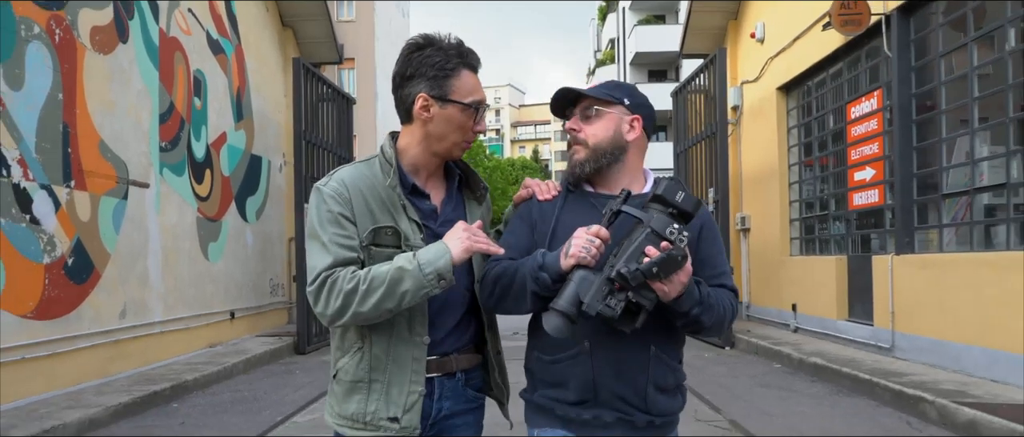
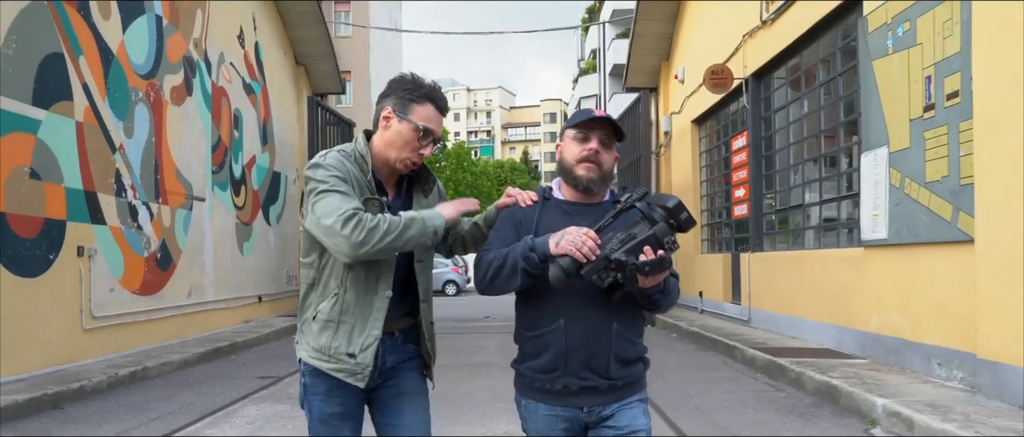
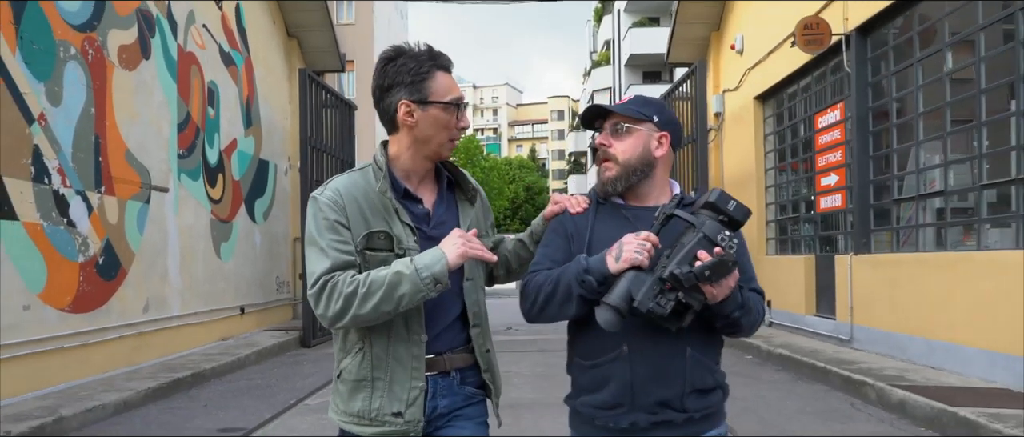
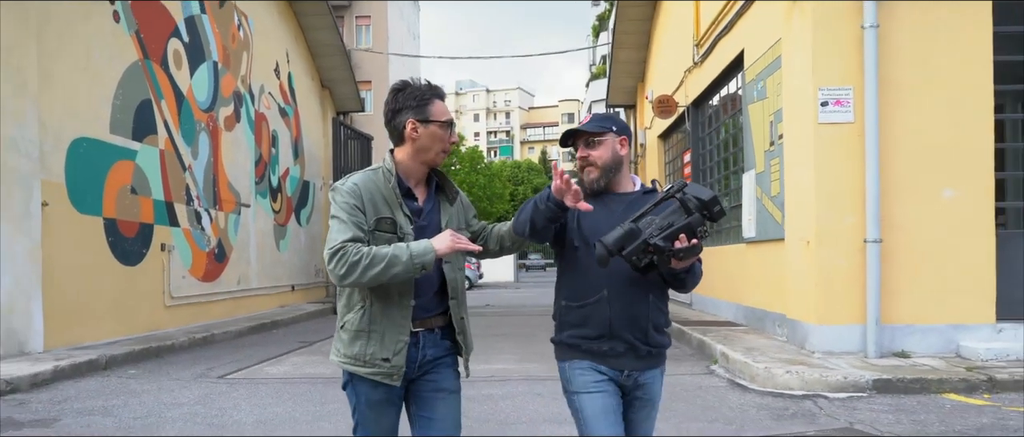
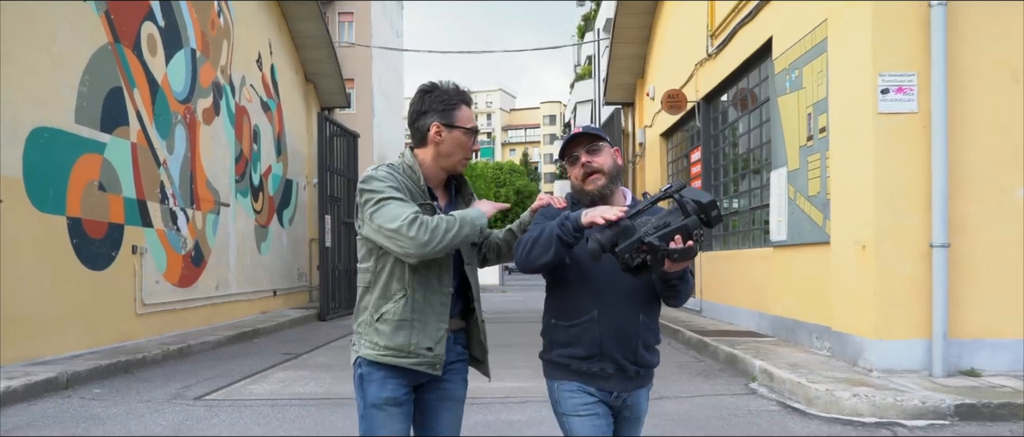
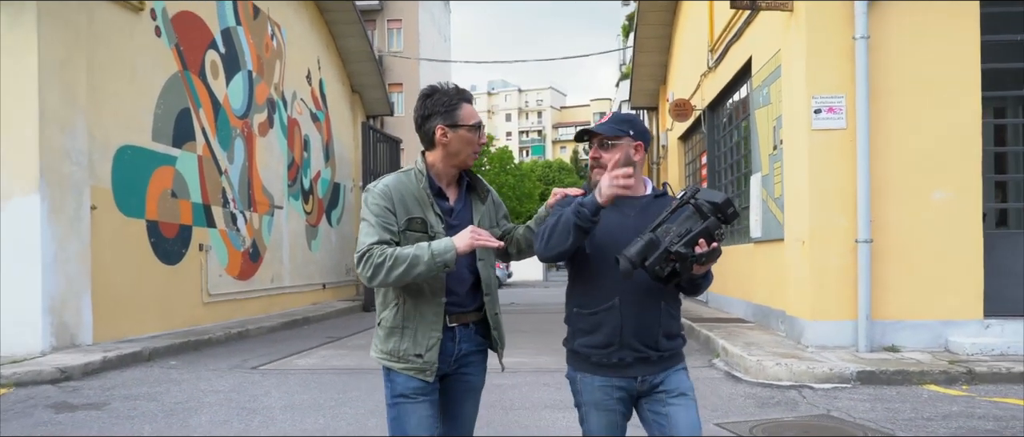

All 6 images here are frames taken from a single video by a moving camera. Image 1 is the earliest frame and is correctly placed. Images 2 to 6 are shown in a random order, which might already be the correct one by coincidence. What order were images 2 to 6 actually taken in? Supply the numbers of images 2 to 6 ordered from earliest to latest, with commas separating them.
3, 2, 5, 4, 6
